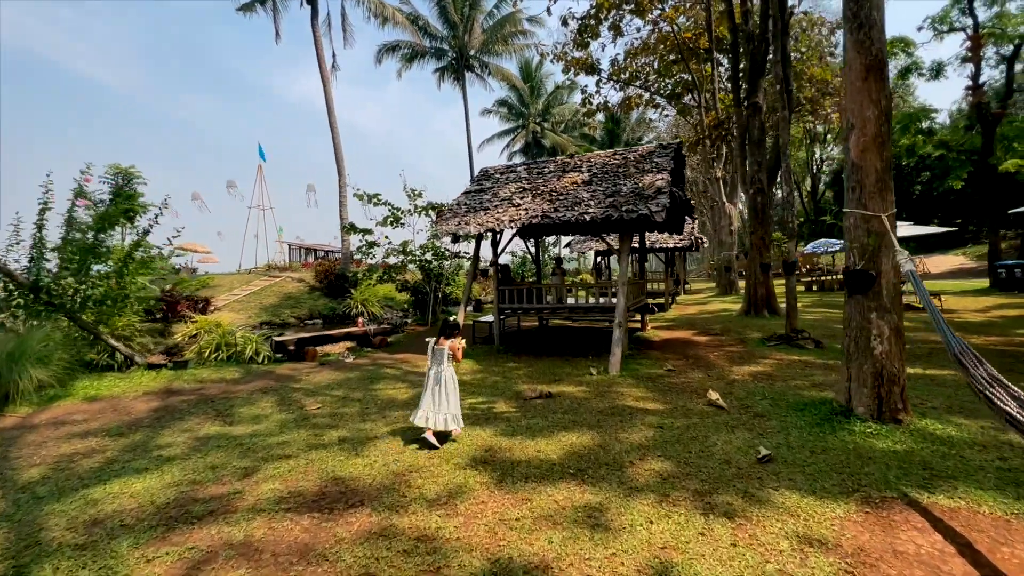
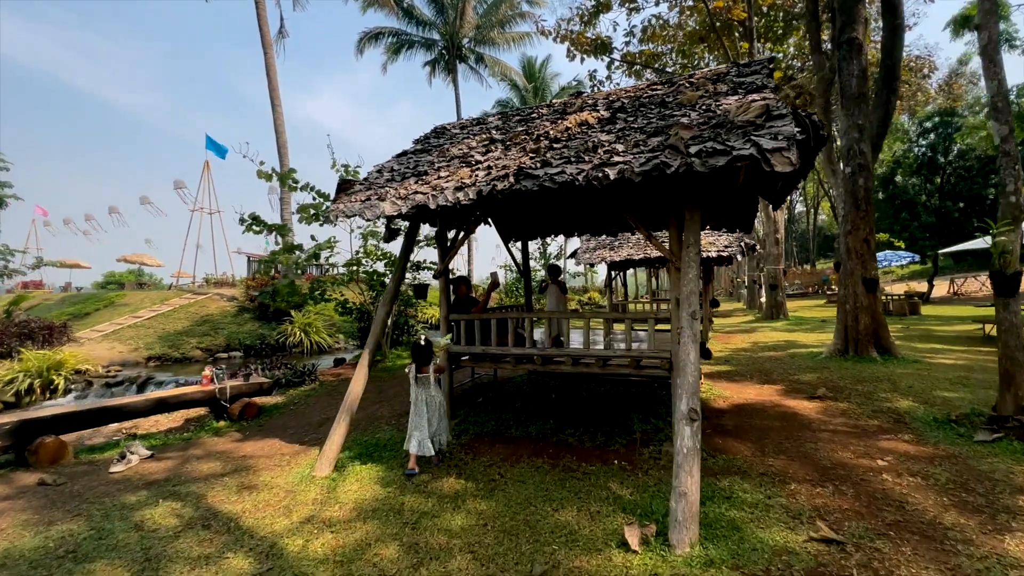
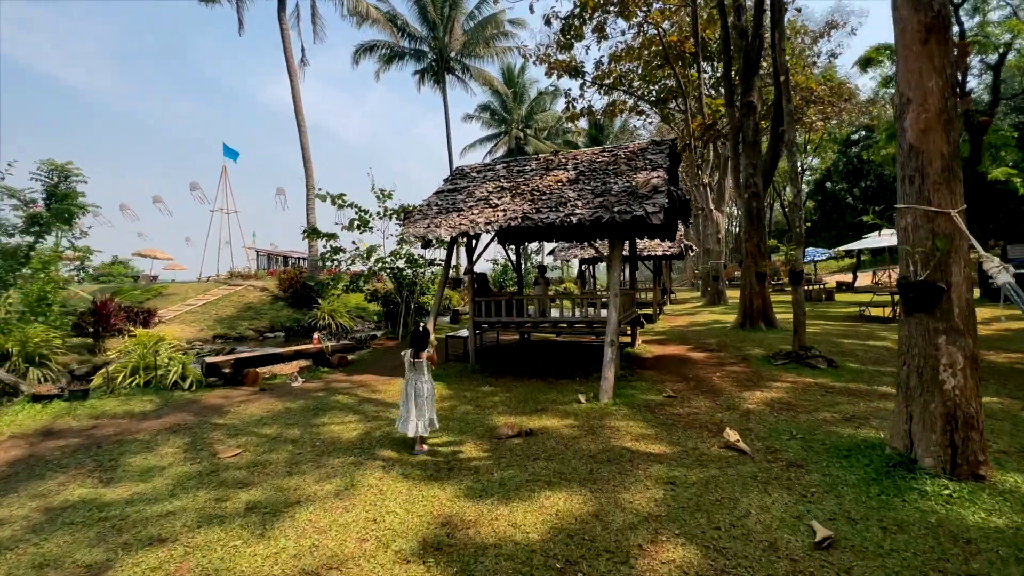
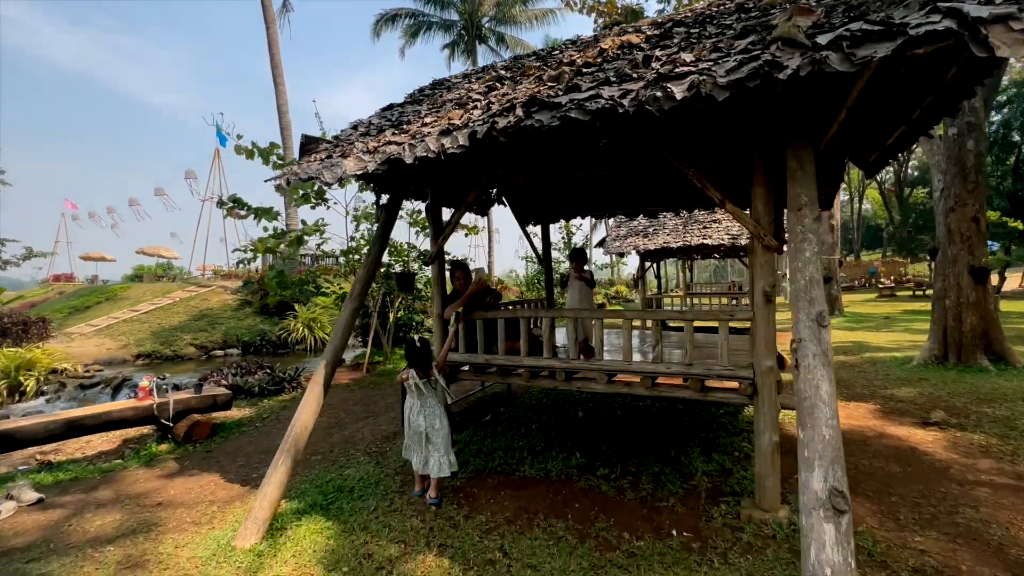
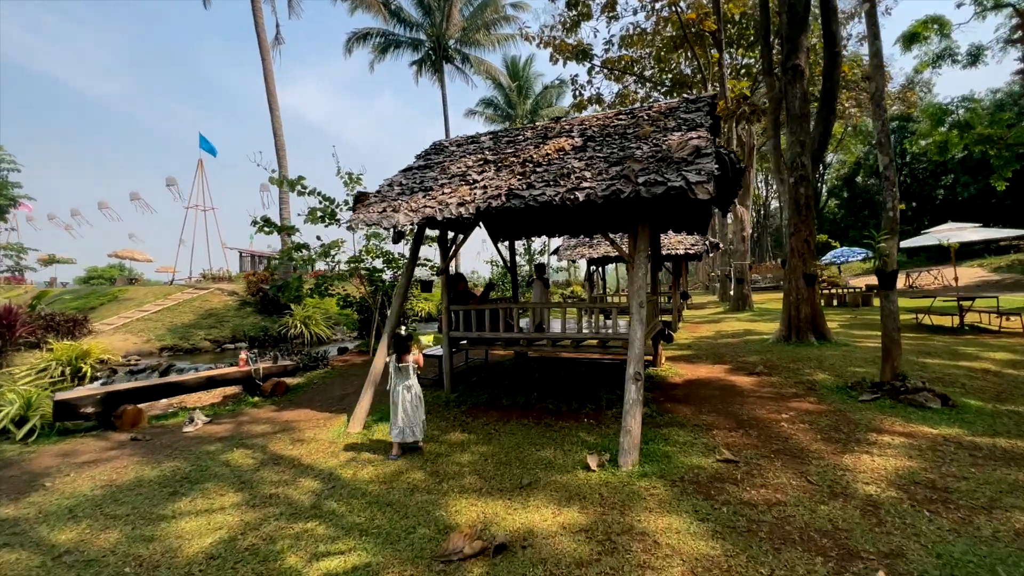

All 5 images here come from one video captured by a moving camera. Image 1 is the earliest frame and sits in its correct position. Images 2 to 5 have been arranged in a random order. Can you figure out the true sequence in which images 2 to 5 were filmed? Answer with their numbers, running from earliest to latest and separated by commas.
3, 5, 2, 4
